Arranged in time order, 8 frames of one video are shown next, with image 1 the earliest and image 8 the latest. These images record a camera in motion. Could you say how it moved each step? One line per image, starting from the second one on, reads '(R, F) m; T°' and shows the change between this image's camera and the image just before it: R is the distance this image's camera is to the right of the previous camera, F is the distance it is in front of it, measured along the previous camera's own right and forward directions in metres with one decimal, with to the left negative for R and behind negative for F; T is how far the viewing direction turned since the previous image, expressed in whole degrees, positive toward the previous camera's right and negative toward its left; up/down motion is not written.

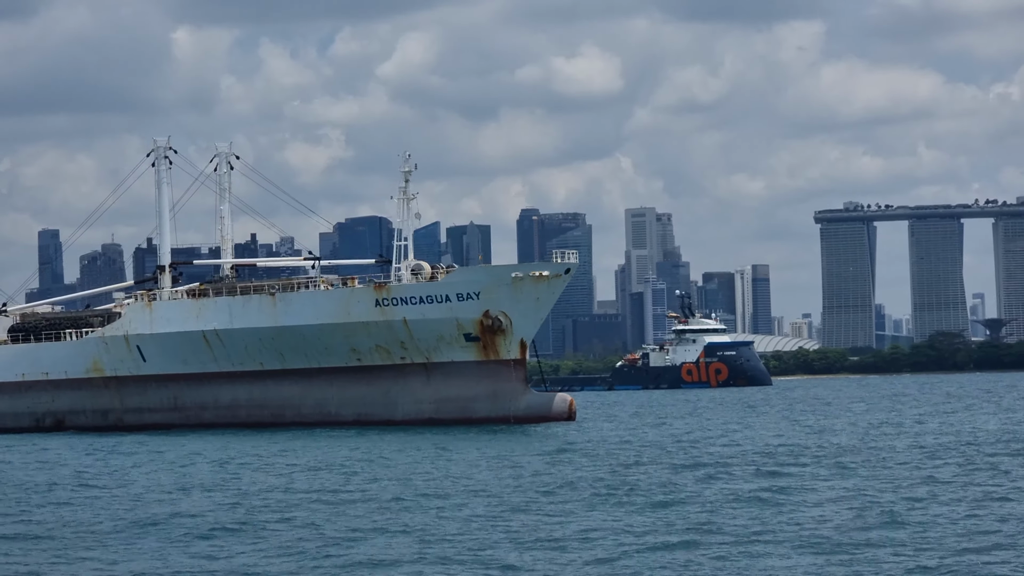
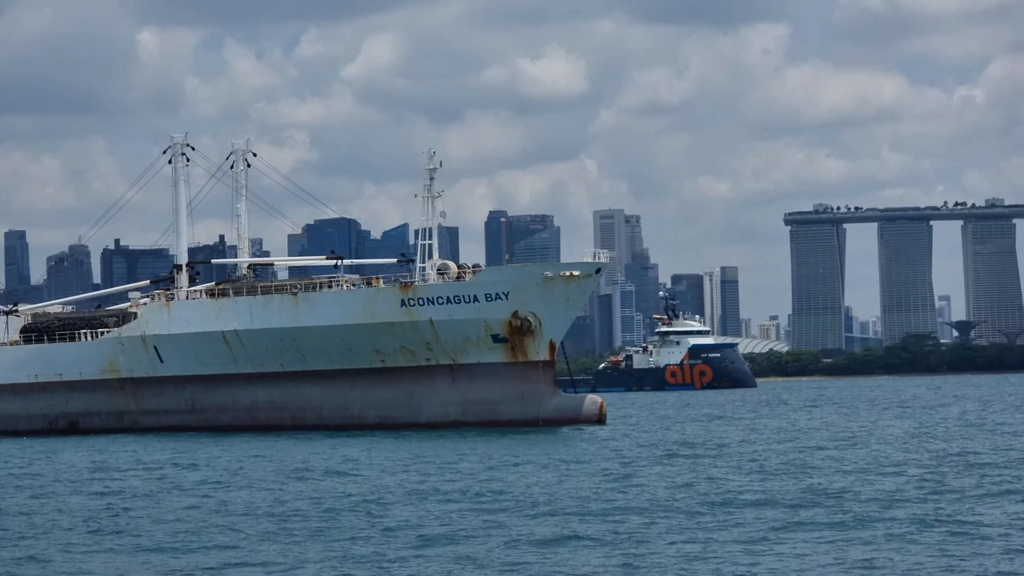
(-1.0, +0.5) m; +1°
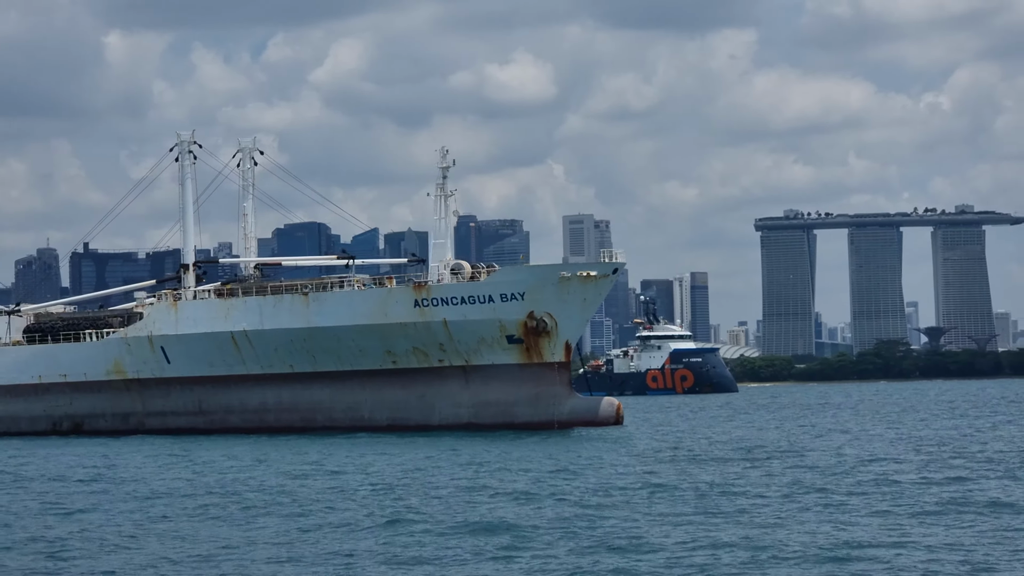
(-0.7, +0.3) m; +1°
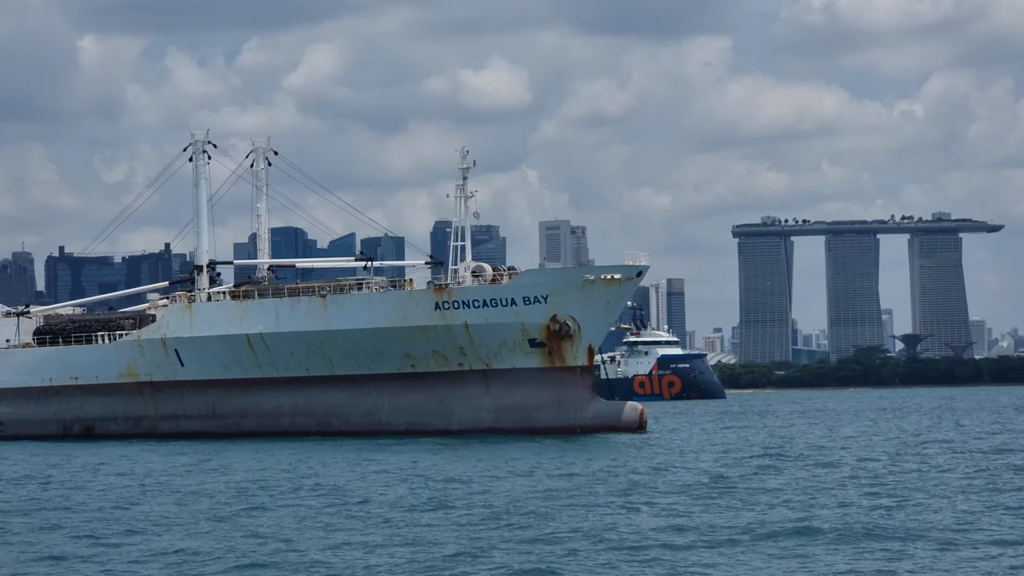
(-0.7, +0.4) m; +1°
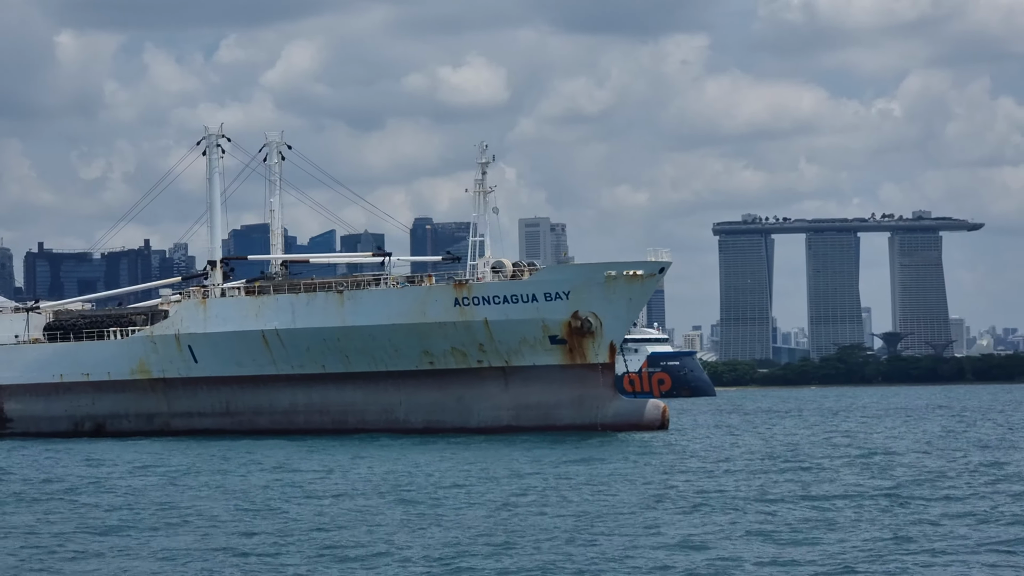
(-0.6, +0.3) m; 0°
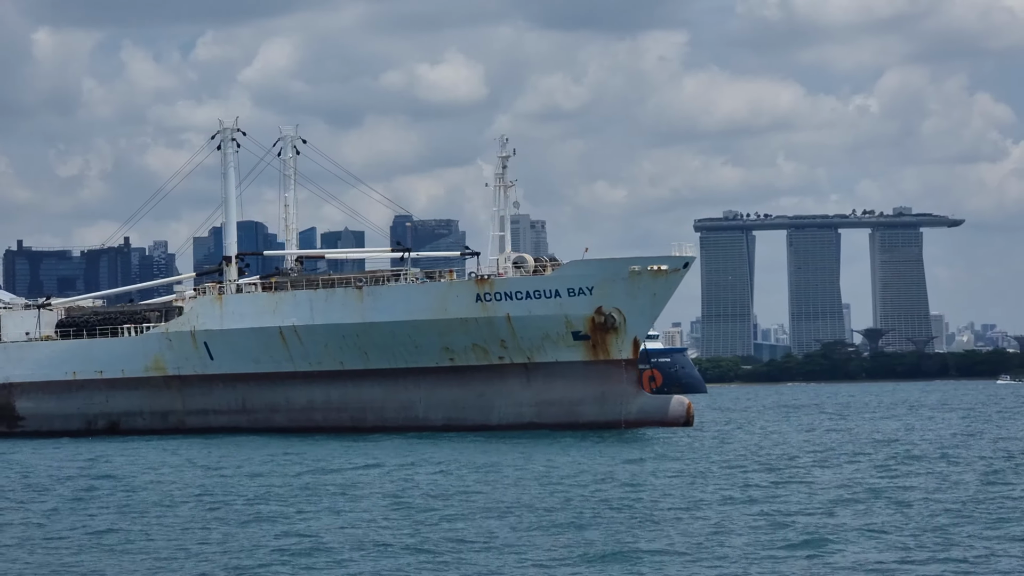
(-0.6, +0.3) m; 0°
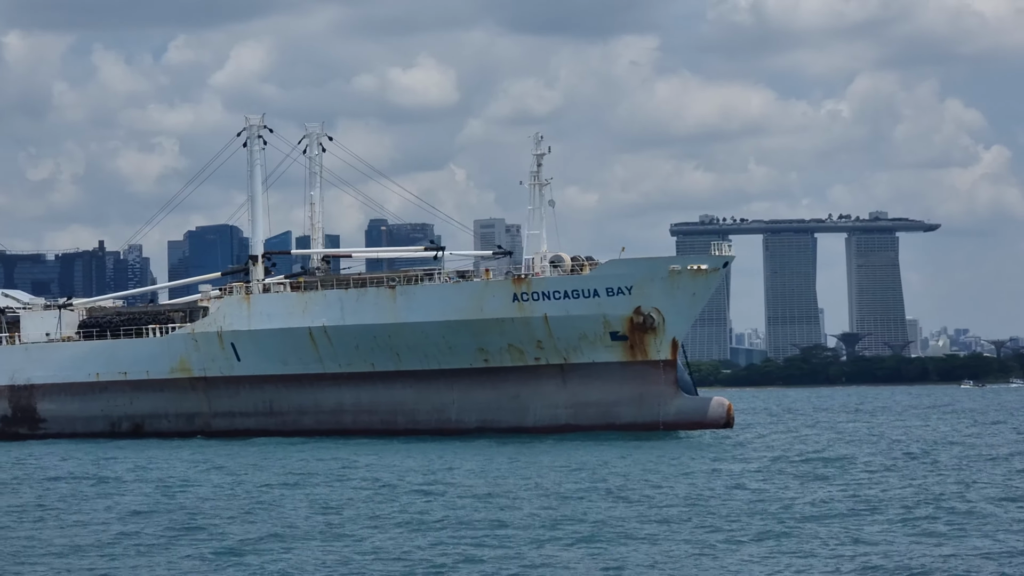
(-1.0, +0.5) m; +1°
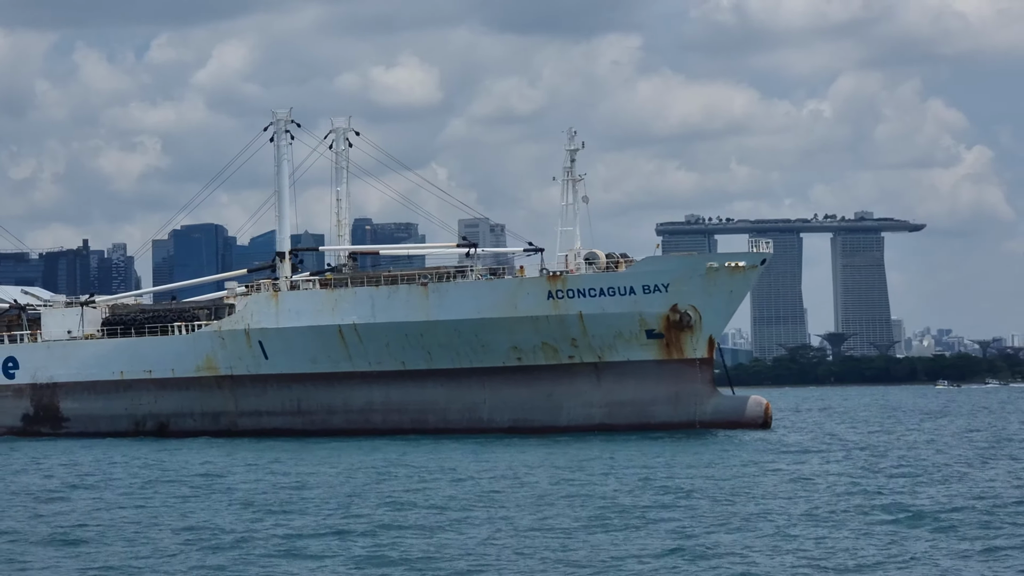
(-0.9, +0.3) m; +1°
